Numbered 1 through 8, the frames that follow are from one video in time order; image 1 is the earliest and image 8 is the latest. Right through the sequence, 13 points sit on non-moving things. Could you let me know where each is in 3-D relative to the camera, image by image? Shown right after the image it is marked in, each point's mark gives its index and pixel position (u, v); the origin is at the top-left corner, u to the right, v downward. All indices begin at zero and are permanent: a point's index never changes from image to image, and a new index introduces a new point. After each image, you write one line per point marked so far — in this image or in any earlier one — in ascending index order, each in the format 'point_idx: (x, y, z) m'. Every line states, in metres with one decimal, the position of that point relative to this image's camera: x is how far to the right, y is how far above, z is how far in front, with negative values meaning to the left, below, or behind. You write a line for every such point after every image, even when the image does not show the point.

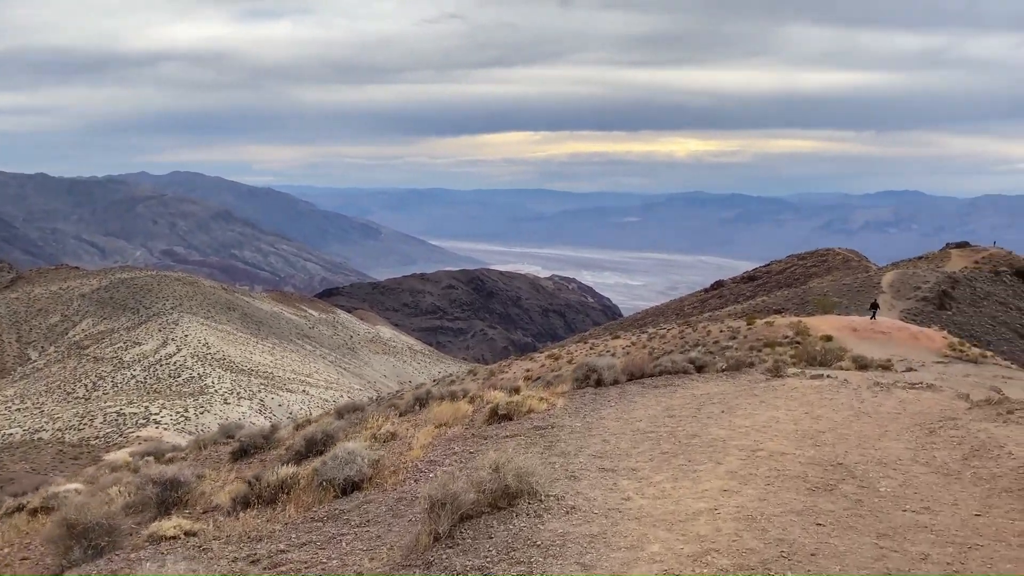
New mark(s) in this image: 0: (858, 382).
0: (+4.7, -1.3, +11.2) m
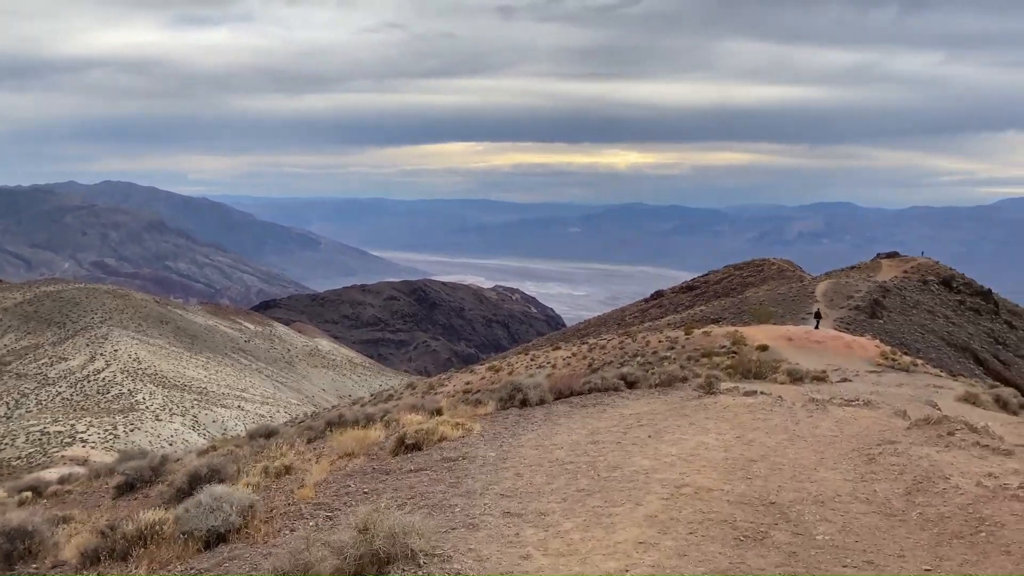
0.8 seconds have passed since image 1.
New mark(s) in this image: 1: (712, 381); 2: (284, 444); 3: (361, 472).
0: (+3.6, -1.4, +10.8) m
1: (+3.0, -1.4, +12.4) m
2: (-2.8, -1.9, +10.5) m
3: (-1.3, -1.6, +7.1) m
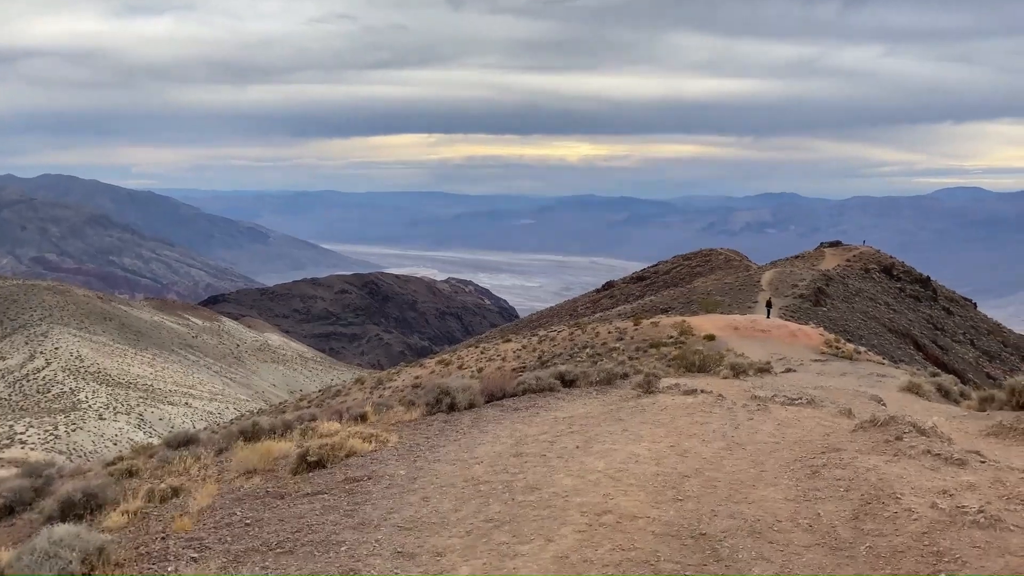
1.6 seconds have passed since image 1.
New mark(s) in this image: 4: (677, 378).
0: (+2.7, -1.4, +10.3) m
1: (+2.0, -1.3, +11.8) m
2: (-3.7, -1.9, +9.6) m
3: (-1.9, -1.6, +6.3) m
4: (+2.8, -1.5, +13.6) m
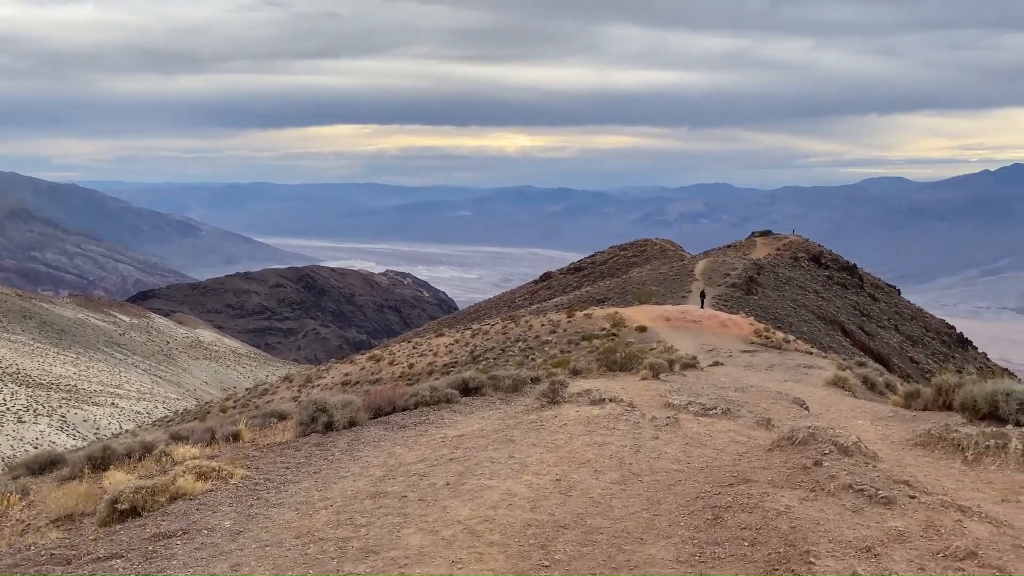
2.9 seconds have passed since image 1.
0: (+1.5, -1.3, +9.3) m
1: (+0.6, -1.3, +10.8) m
2: (-4.8, -2.0, +8.2) m
3: (-2.8, -1.6, +5.0) m
4: (+1.3, -1.4, +12.7) m
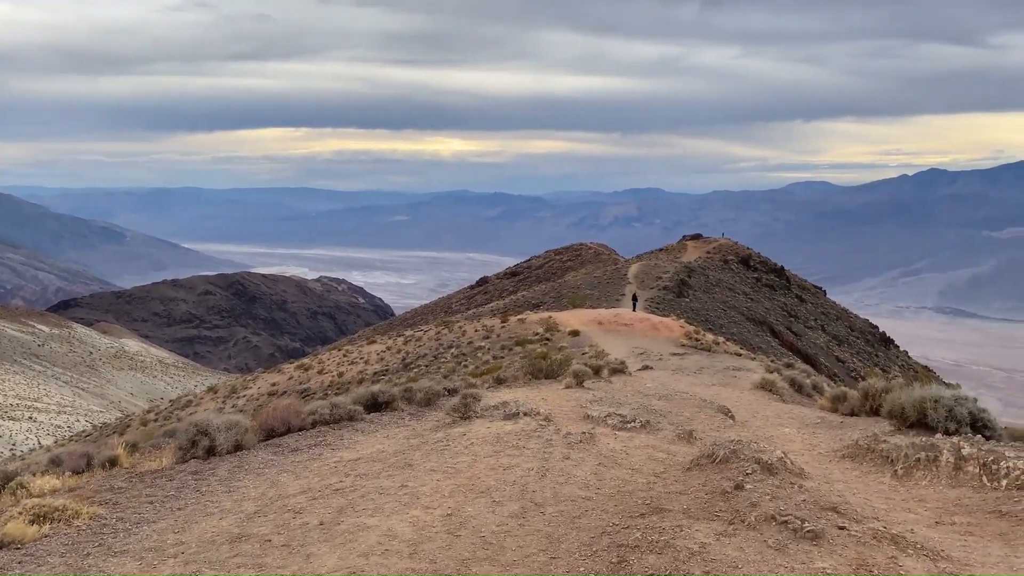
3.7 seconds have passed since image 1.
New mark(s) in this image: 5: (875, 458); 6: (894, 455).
0: (+0.6, -1.4, +8.7) m
1: (-0.4, -1.3, +10.1) m
2: (-5.7, -2.1, +7.1) m
3: (-3.5, -1.7, +4.1) m
4: (+0.1, -1.5, +12.1) m
5: (+3.1, -1.5, +7.2) m
6: (+3.2, -1.4, +7.0) m
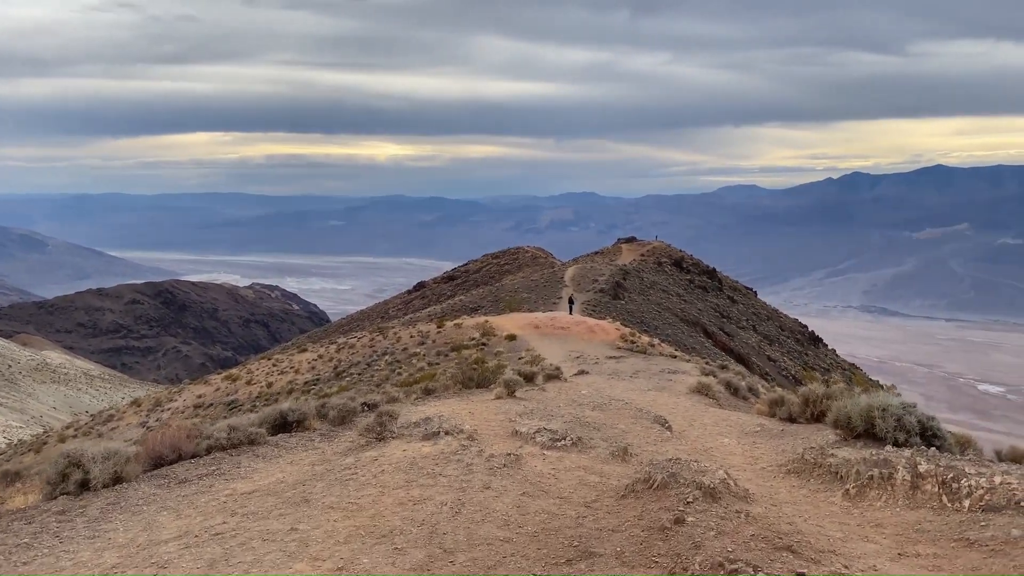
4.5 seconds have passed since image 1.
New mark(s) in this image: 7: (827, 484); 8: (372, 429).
0: (-0.2, -1.4, +7.9) m
1: (-1.3, -1.4, +9.3) m
2: (-6.3, -2.2, +5.9) m
3: (-3.9, -1.8, +3.0) m
4: (-0.9, -1.6, +11.3) m
5: (+2.5, -1.5, +6.7) m
6: (+2.5, -1.4, +6.4) m
7: (+2.4, -1.5, +6.4) m
8: (-1.4, -1.4, +8.4) m
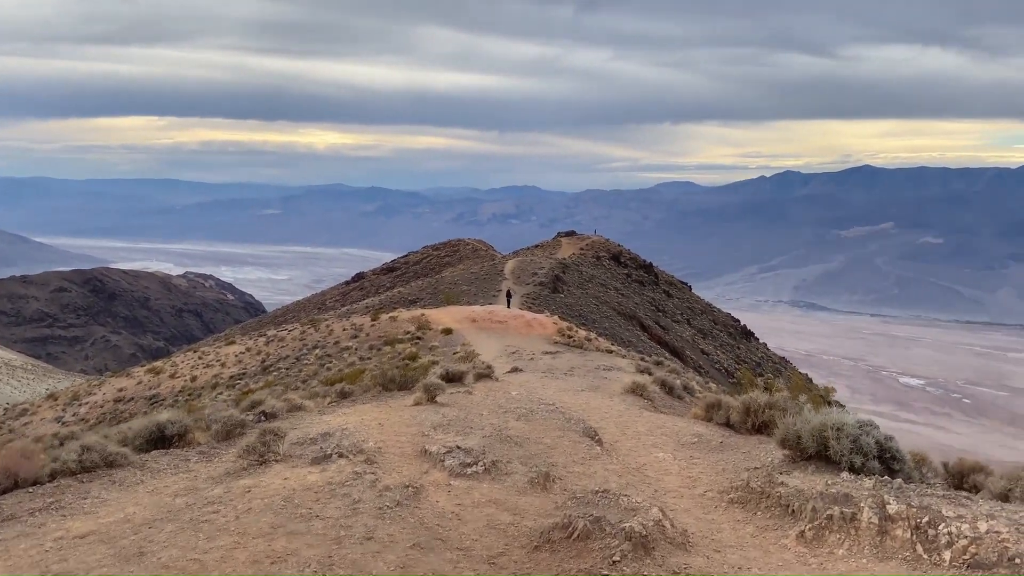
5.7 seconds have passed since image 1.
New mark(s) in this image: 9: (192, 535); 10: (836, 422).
0: (-1.0, -1.4, +6.8) m
1: (-2.1, -1.4, +8.1) m
2: (-6.9, -2.2, +4.3) m
3: (-4.3, -1.8, +1.7) m
4: (-1.9, -1.5, +10.1) m
5: (+1.8, -1.5, +5.8) m
6: (+1.9, -1.4, +5.5) m
7: (+1.7, -1.5, +5.5) m
8: (-2.2, -1.4, +7.2) m
9: (-1.9, -1.4, +4.9) m
10: (+2.6, -1.1, +6.7) m
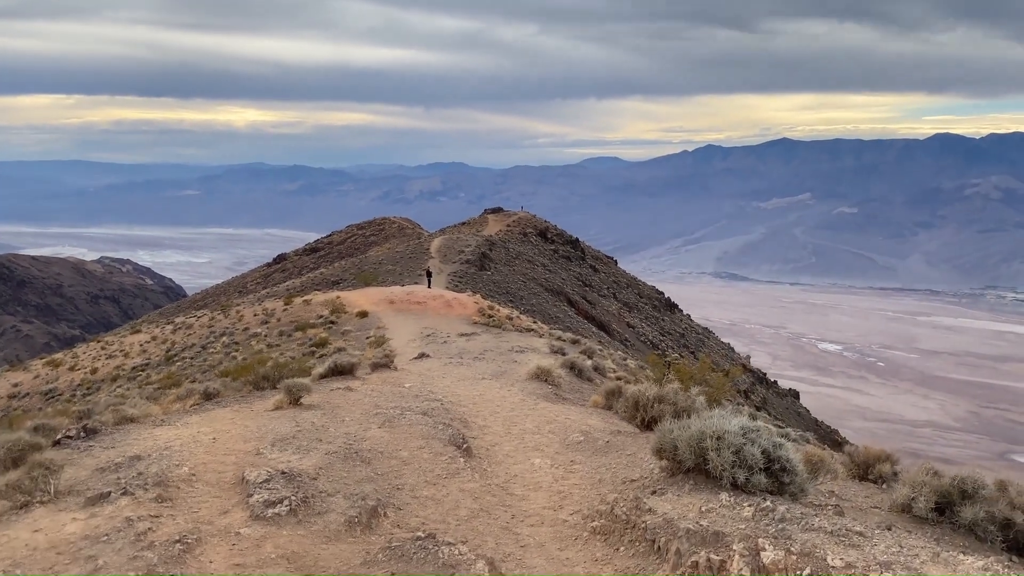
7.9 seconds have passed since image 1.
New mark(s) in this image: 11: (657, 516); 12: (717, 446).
0: (-2.1, -1.4, +5.6) m
1: (-3.4, -1.3, +6.7) m
2: (-7.8, -2.4, +2.6) m
3: (-5.0, -2.0, +0.2) m
4: (-3.3, -1.5, +8.8) m
5: (+0.7, -1.4, +4.8) m
6: (+0.8, -1.4, +4.5) m
7: (+0.7, -1.5, +4.5) m
8: (-3.4, -1.4, +5.9) m
9: (-2.9, -1.5, +3.6) m
10: (+1.4, -1.0, +5.7) m
11: (+0.9, -1.3, +4.9) m
12: (+1.4, -1.0, +5.6) m
